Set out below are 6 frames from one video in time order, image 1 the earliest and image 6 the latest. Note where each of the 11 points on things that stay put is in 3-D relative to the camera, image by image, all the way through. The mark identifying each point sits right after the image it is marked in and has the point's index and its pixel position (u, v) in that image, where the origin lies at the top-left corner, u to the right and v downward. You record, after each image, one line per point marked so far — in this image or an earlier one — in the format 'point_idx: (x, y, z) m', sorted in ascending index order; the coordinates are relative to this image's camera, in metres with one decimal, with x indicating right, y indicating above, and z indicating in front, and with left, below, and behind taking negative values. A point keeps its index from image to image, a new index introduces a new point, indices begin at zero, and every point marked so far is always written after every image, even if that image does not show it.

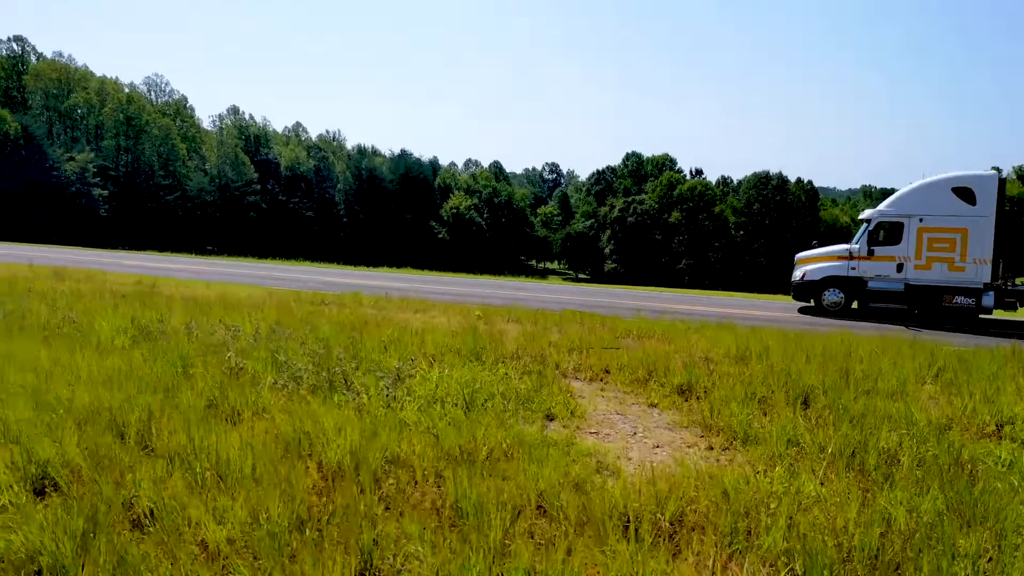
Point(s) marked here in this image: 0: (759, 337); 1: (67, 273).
0: (+1.3, -0.3, +4.4) m
1: (-5.0, +0.1, +9.8) m
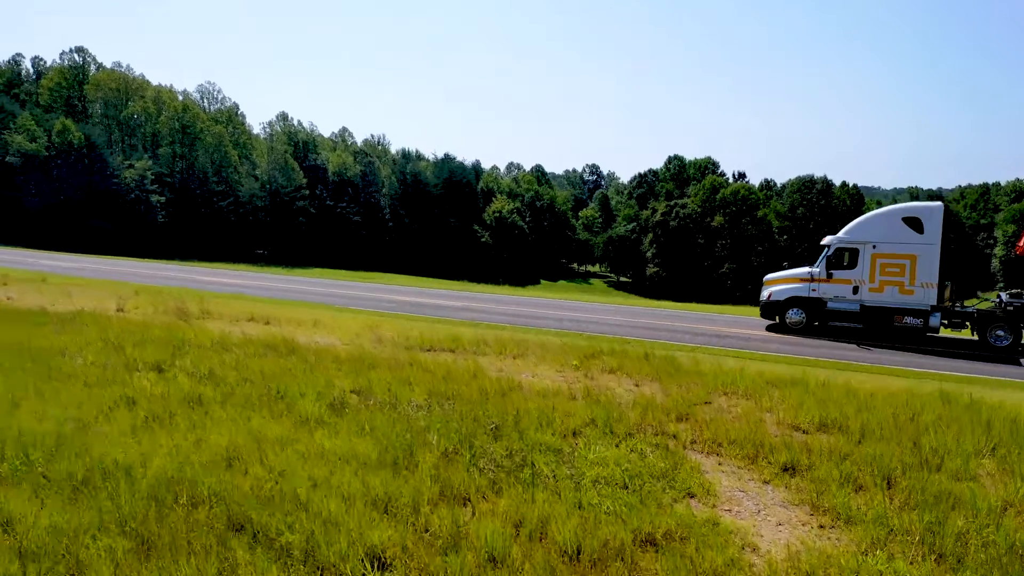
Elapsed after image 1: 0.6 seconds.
0: (+2.0, -0.7, +5.1) m
1: (-4.1, -0.3, +10.7) m
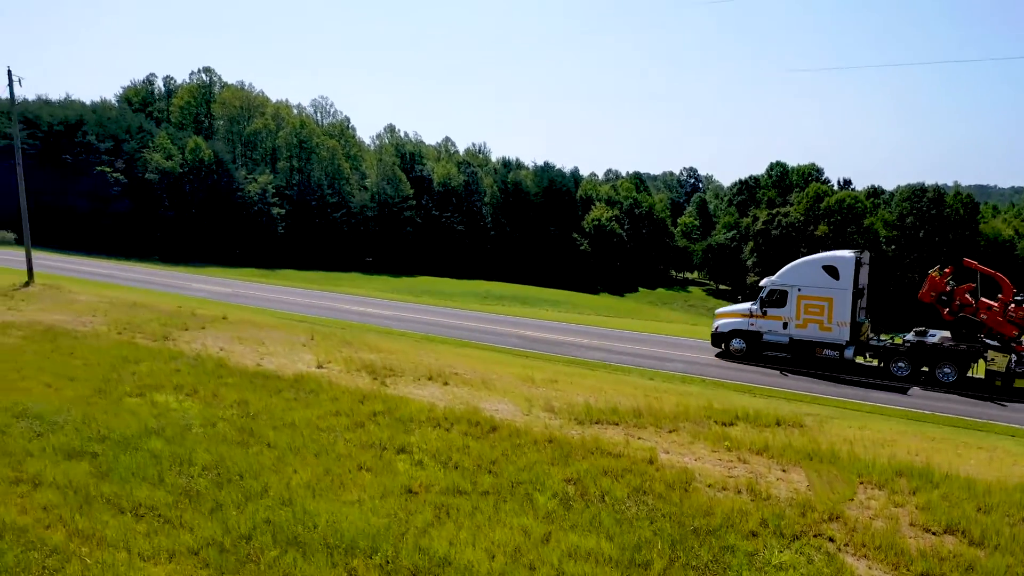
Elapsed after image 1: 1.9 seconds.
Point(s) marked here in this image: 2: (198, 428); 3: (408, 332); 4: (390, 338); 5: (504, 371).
0: (+3.3, -1.6, +6.2) m
1: (-2.1, -1.1, +12.5) m
2: (-2.9, -1.3, +7.7) m
3: (-2.3, -1.0, +18.4) m
4: (-2.5, -1.0, +16.7) m
5: (-0.2, -1.3, +12.9) m
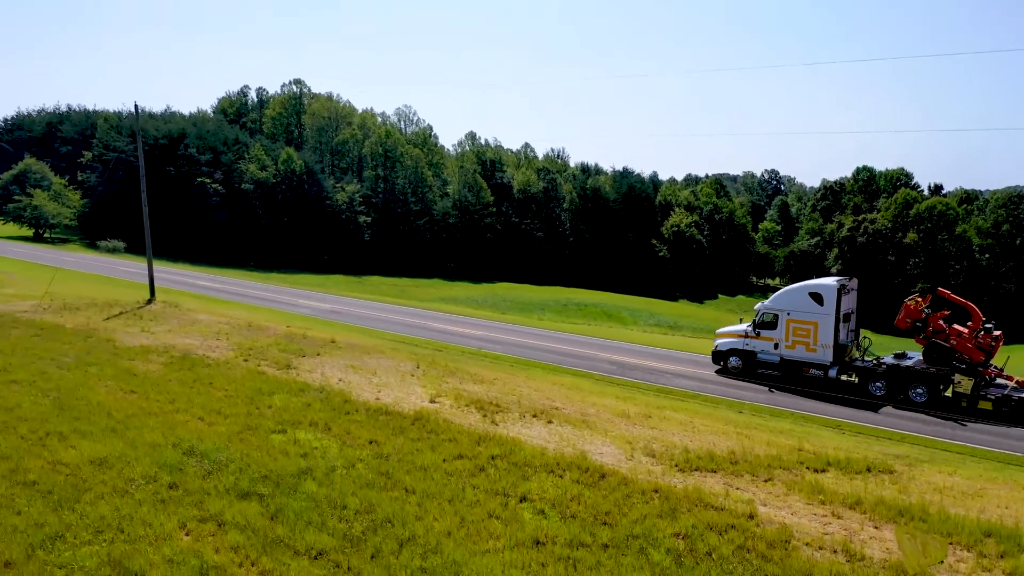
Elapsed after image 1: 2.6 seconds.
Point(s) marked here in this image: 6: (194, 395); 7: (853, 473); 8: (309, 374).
0: (+4.3, -2.2, +6.7) m
1: (-0.6, -1.7, +13.4) m
2: (-1.8, -1.9, +8.7) m
3: (-0.2, -1.6, +19.3) m
4: (-0.6, -1.6, +17.7) m
5: (+1.3, -1.9, +13.6) m
6: (-4.6, -1.5, +12.0) m
7: (+4.1, -2.2, +9.9) m
8: (-3.5, -1.4, +13.9) m
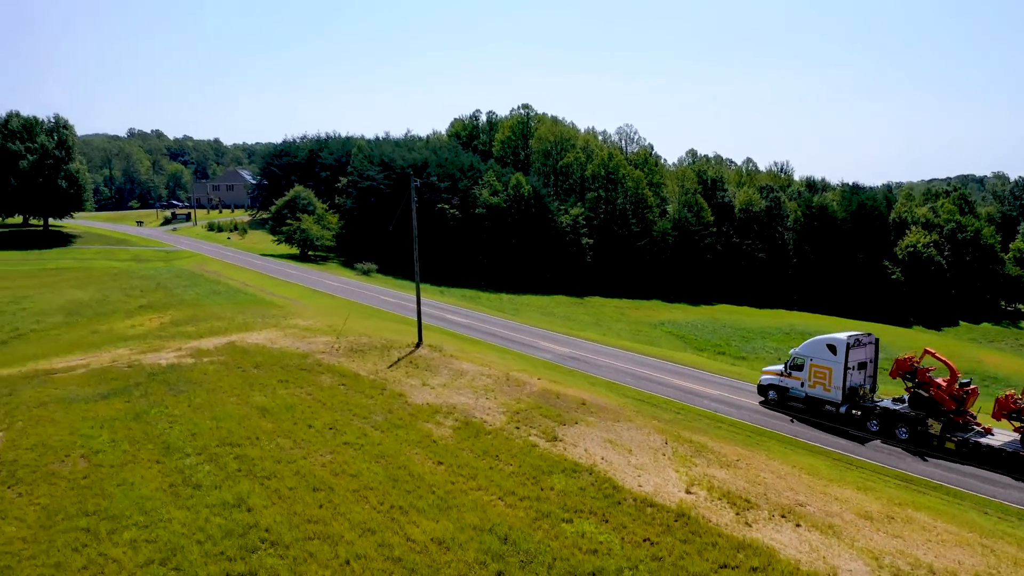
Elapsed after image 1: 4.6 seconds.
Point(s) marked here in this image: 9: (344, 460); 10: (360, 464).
0: (+6.8, -4.1, +7.2) m
1: (+3.8, -3.4, +15.0) m
2: (+1.5, -3.6, +10.7) m
3: (+5.6, -3.3, +20.6) m
4: (+4.9, -3.4, +19.1) m
5: (+5.7, -3.7, +14.7) m
6: (-0.4, -3.2, +14.6) m
7: (+7.4, -4.1, +10.4) m
8: (+1.1, -3.1, +16.2) m
9: (-3.0, -3.1, +15.1) m
10: (-2.7, -3.1, +14.8) m
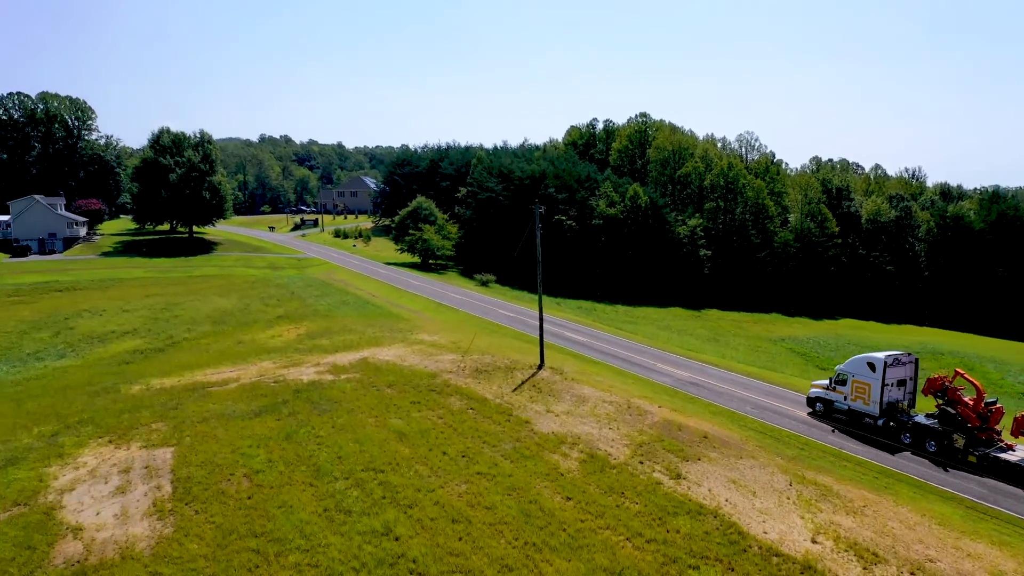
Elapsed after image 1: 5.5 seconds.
0: (+8.1, -5.0, +7.0) m
1: (+6.1, -4.3, +15.1) m
2: (+3.2, -4.5, +11.1) m
3: (+8.7, -4.3, +20.4) m
4: (+7.7, -4.3, +19.0) m
5: (+8.0, -4.6, +14.6) m
6: (+1.9, -4.0, +15.3) m
7: (+9.1, -5.0, +10.1) m
8: (+3.6, -4.0, +16.6) m
9: (-0.6, -3.9, +16.1) m
10: (-0.3, -4.0, +15.8) m
